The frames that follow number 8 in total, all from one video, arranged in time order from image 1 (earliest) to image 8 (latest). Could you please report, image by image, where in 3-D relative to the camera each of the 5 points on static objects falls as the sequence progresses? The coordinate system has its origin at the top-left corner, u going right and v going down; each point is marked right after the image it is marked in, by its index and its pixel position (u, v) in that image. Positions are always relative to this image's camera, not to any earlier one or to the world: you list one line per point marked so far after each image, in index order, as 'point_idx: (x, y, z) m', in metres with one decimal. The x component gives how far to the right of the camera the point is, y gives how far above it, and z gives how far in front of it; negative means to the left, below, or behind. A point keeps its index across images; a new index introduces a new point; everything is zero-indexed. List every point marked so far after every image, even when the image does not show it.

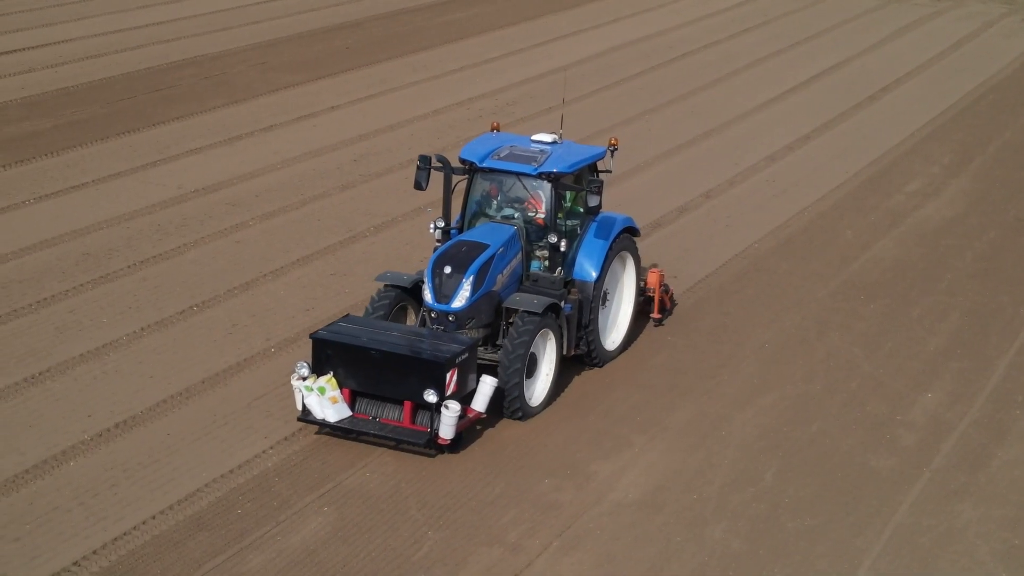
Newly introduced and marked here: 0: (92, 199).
0: (-4.4, +0.9, +11.2) m
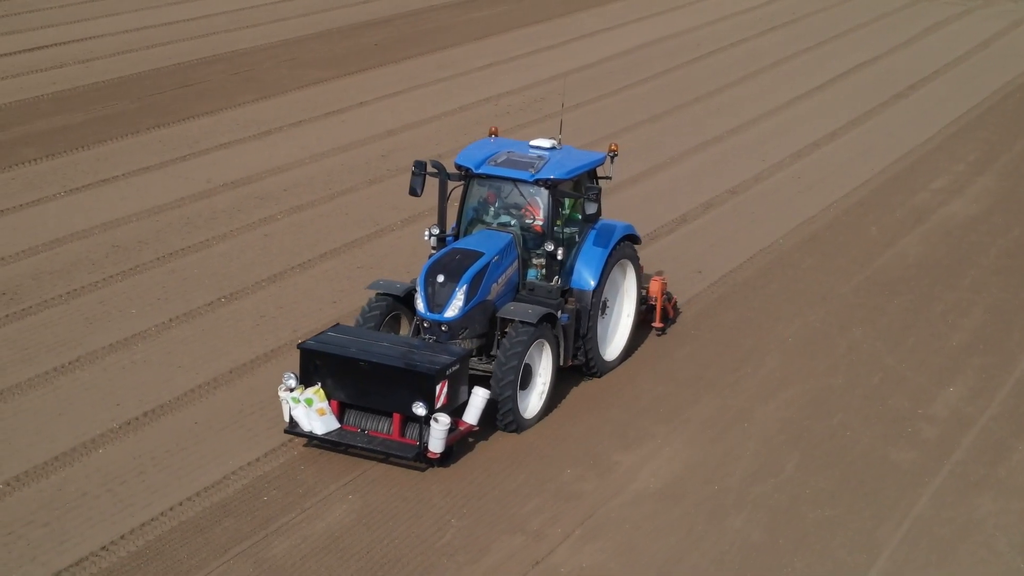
0: (-4.2, +1.0, +11.4) m
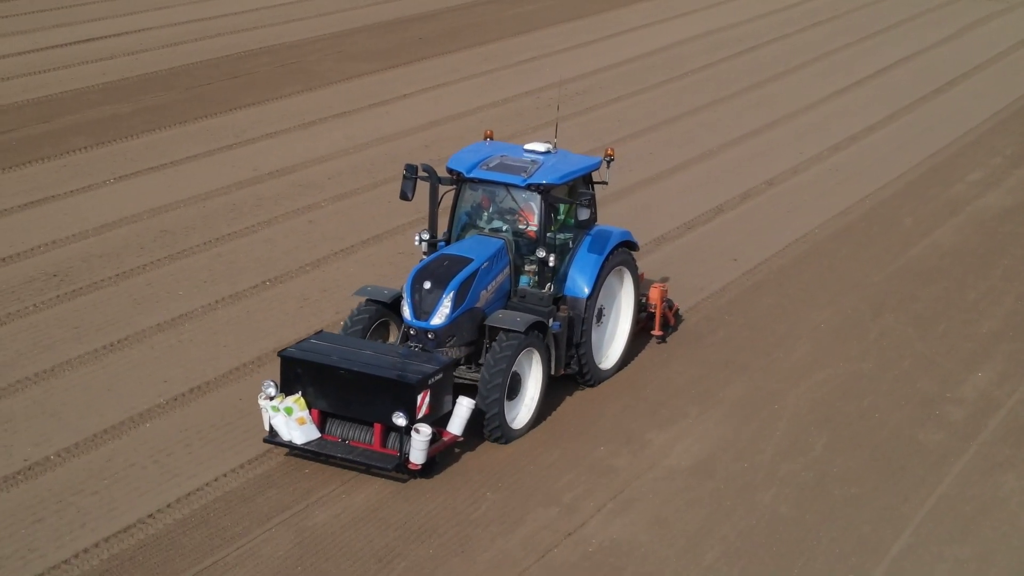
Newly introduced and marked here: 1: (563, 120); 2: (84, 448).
0: (-3.7, +1.1, +11.7) m
1: (+0.8, +2.1, +13.2) m
2: (-3.0, -1.1, +7.5) m
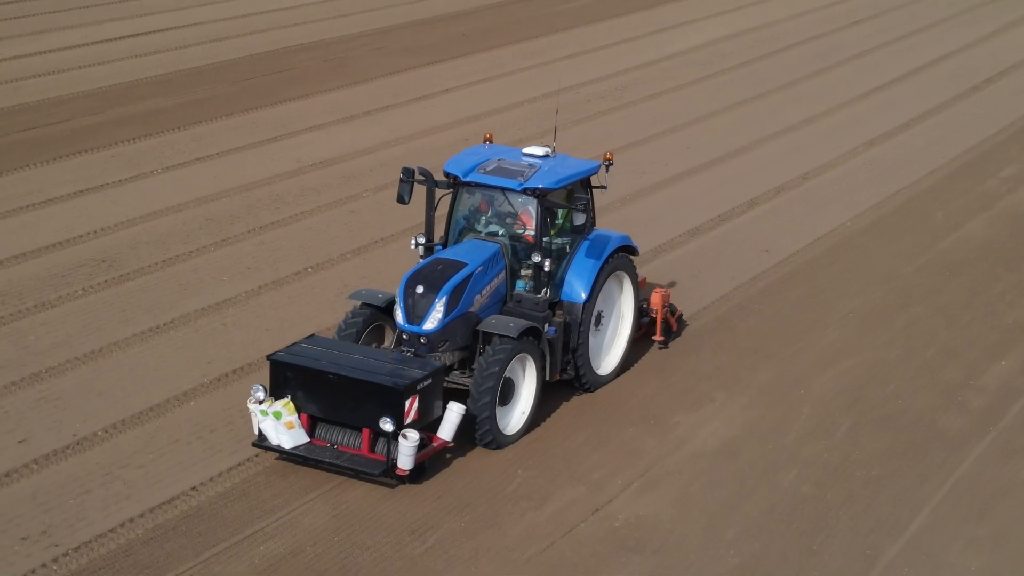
0: (-3.3, +1.3, +12.1) m
1: (+1.2, +2.2, +13.4) m
2: (-2.8, -1.0, +7.8) m
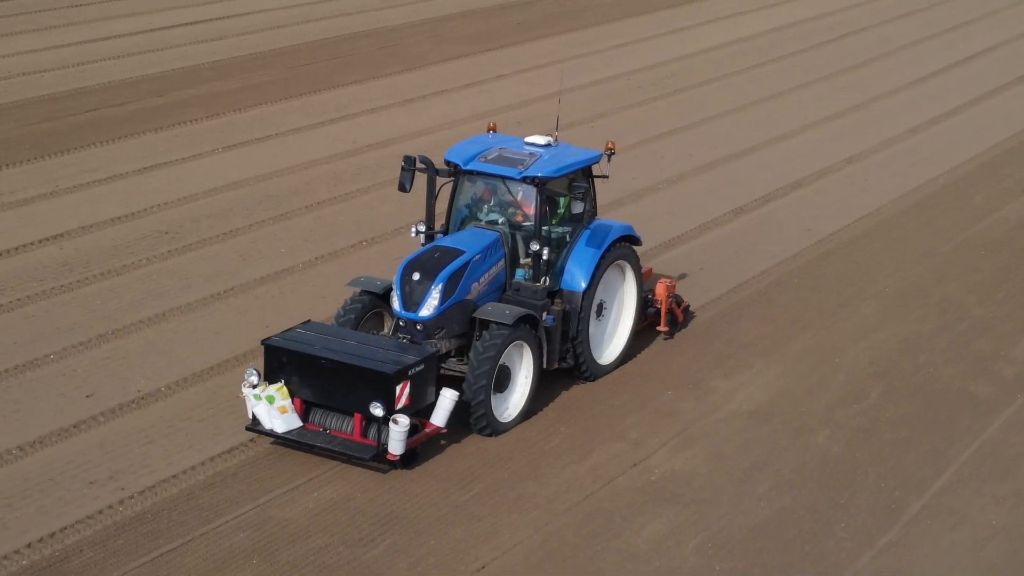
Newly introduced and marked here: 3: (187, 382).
0: (-3.0, +1.7, +12.5) m
1: (+1.6, +2.4, +13.9) m
2: (-2.5, -0.7, +8.2) m
3: (-2.6, -0.7, +8.2) m
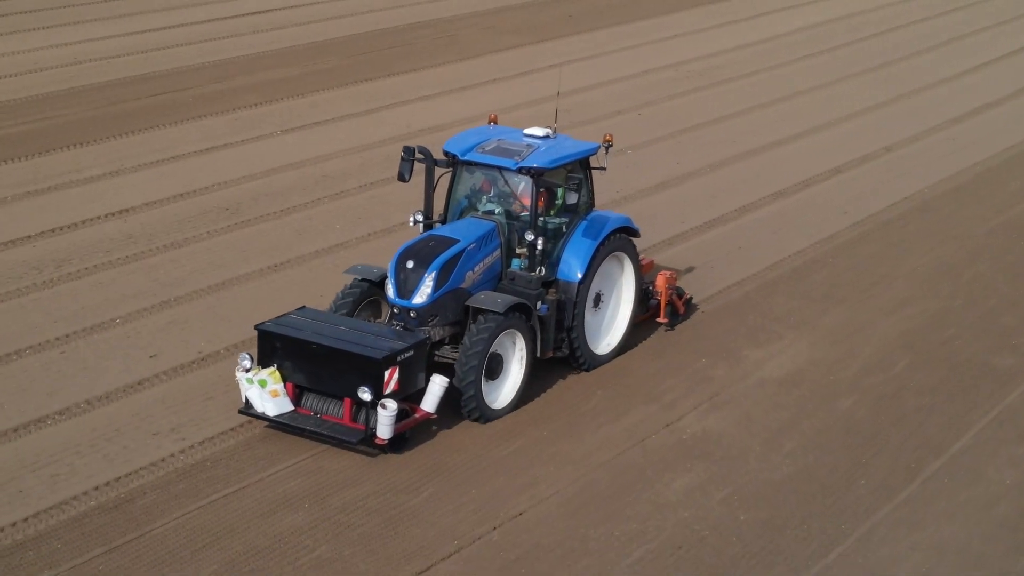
0: (-2.7, +2.0, +12.9) m
1: (+1.9, +2.5, +14.4) m
2: (-2.2, -0.3, +8.7) m
3: (-2.3, -0.4, +8.7) m
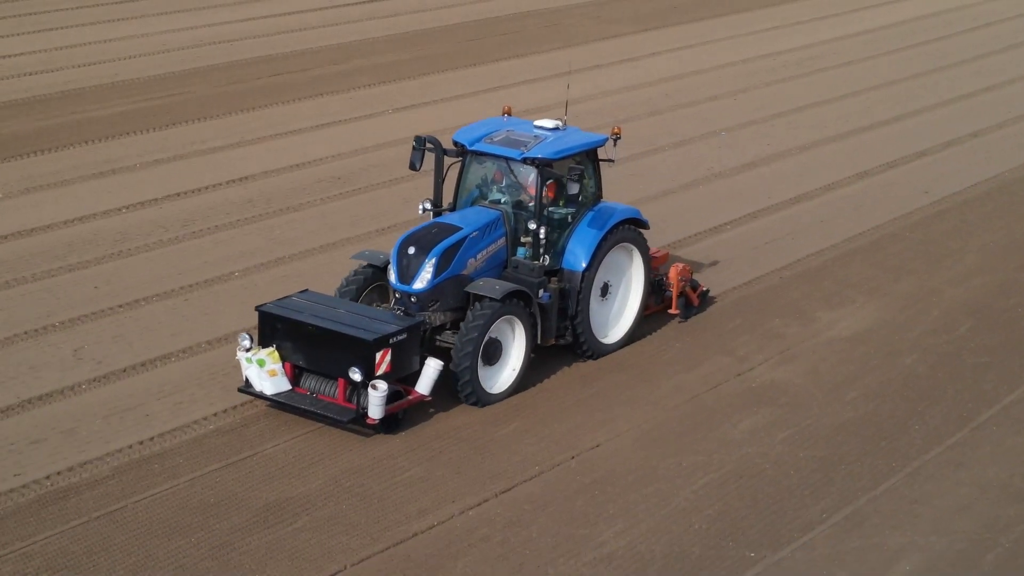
0: (-2.0, +2.5, +13.9) m
1: (+2.6, +2.8, +15.5) m
2: (-1.5, +0.2, +9.7) m
3: (-1.6, +0.1, +9.6) m
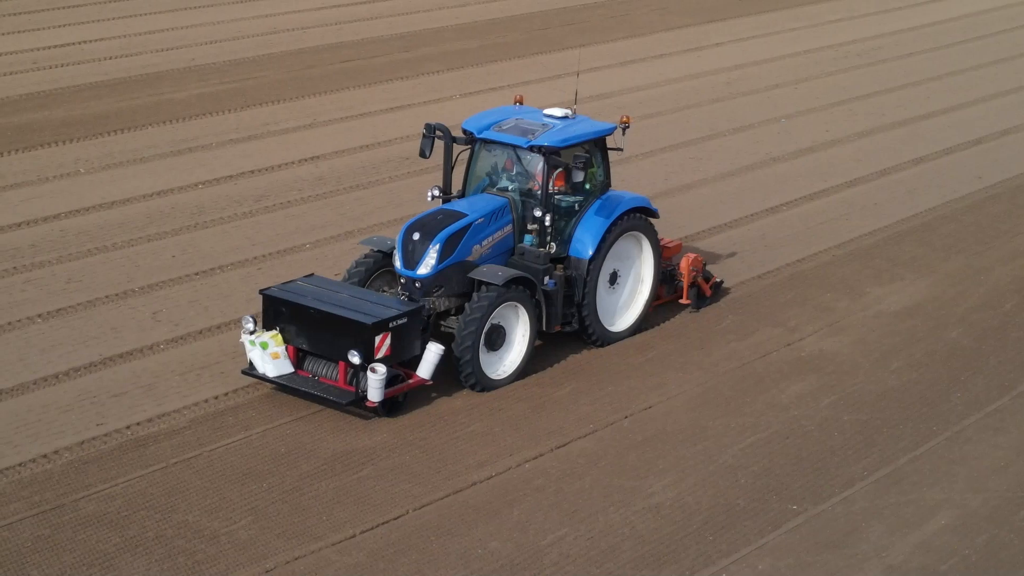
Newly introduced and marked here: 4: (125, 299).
0: (-1.2, +2.9, +14.4) m
1: (+3.5, +3.0, +15.8) m
2: (-1.0, +0.5, +10.2) m
3: (-1.0, +0.5, +10.2) m
4: (-3.9, -0.1, +10.7) m
